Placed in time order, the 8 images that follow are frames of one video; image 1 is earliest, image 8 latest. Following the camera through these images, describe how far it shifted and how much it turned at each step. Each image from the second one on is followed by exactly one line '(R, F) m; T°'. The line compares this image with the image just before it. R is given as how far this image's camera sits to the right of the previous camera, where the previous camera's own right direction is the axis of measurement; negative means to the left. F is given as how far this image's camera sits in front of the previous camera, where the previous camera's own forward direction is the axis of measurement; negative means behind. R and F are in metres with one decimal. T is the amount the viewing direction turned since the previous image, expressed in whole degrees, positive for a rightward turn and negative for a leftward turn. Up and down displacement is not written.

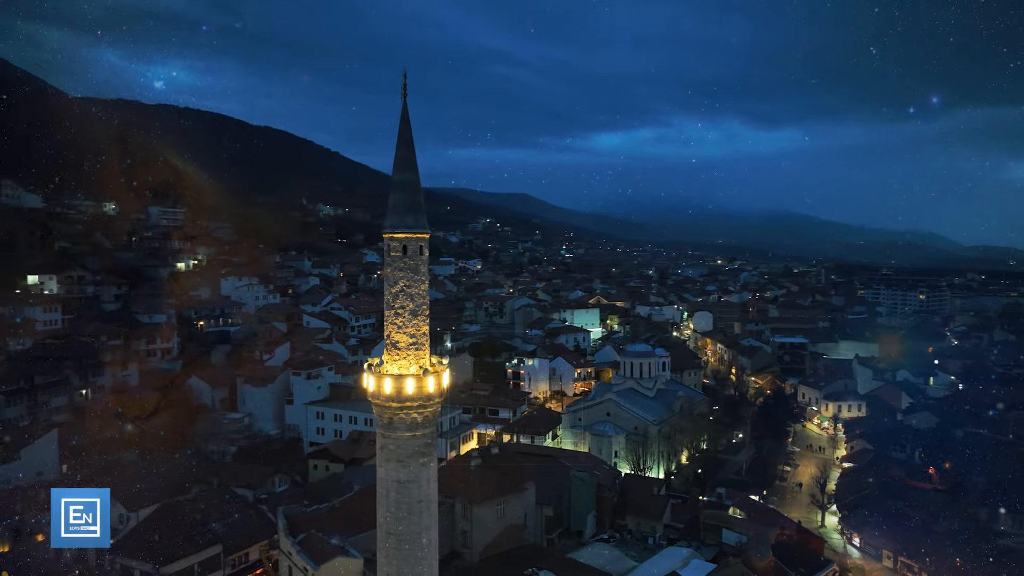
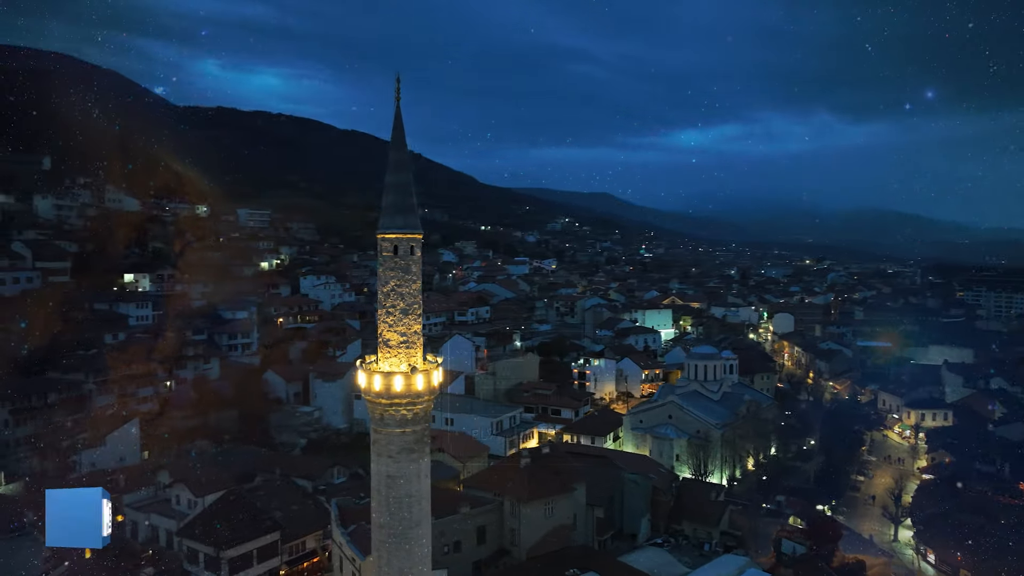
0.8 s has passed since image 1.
(+0.5, 0.0) m; -6°
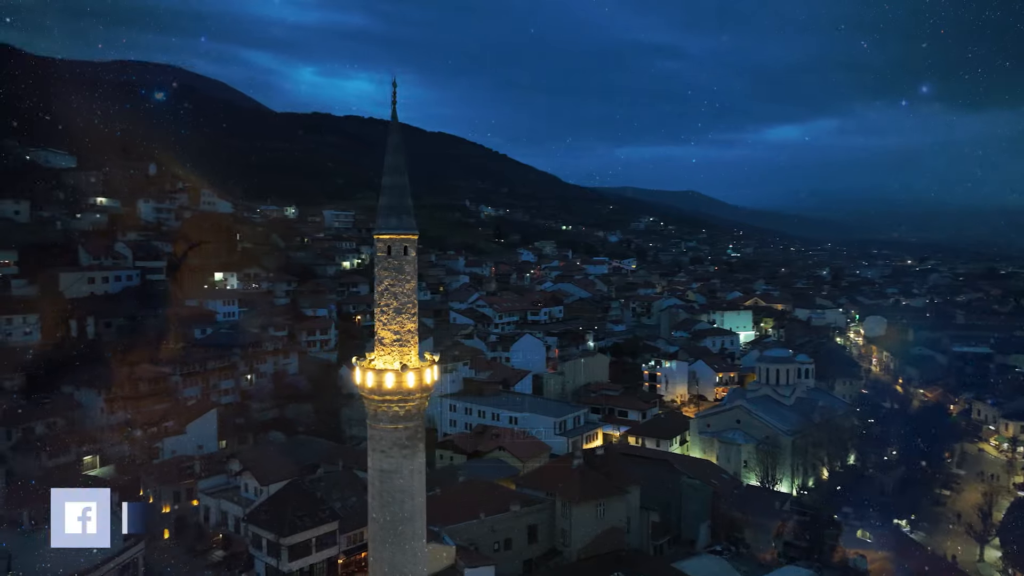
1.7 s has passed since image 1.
(+0.6, 0.0) m; -7°
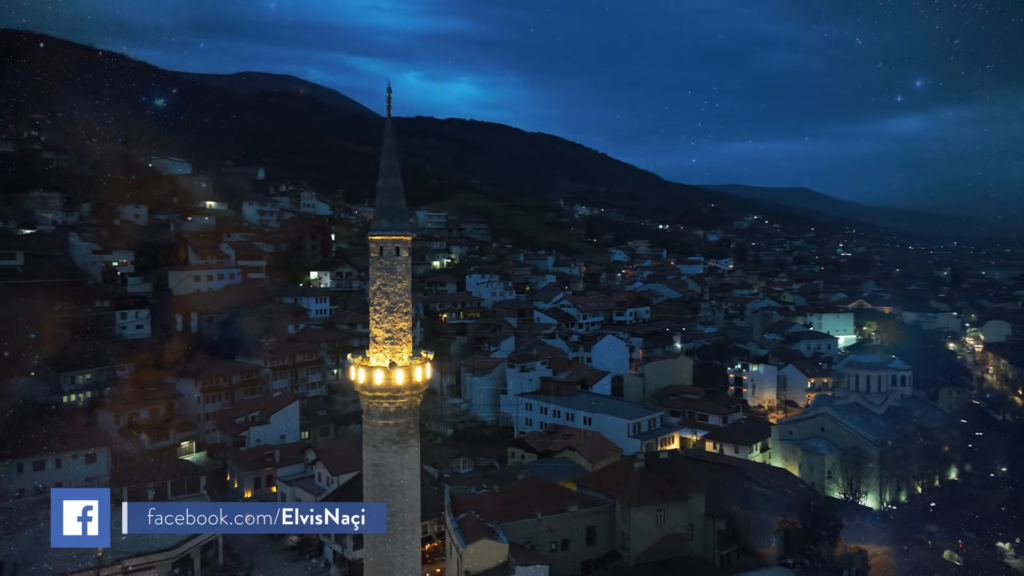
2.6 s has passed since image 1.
(+0.7, 0.0) m; -8°
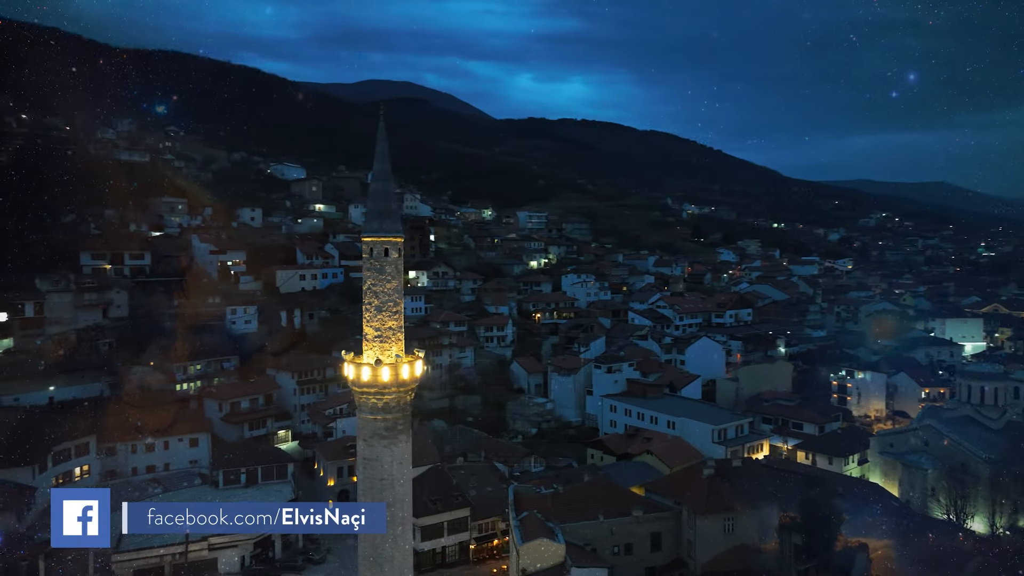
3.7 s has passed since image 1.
(+0.8, 0.0) m; -9°
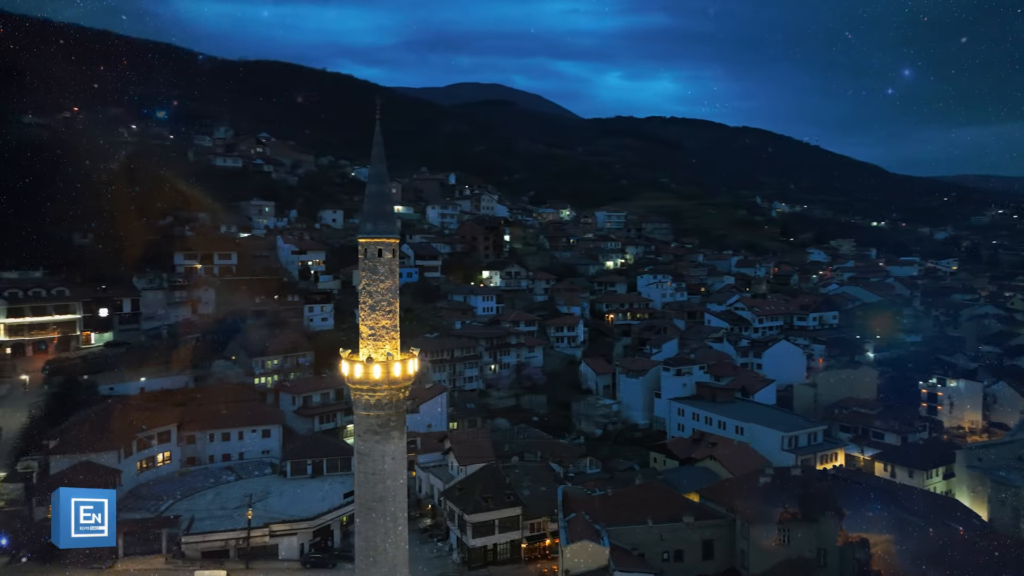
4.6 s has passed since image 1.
(+0.6, 0.0) m; -7°
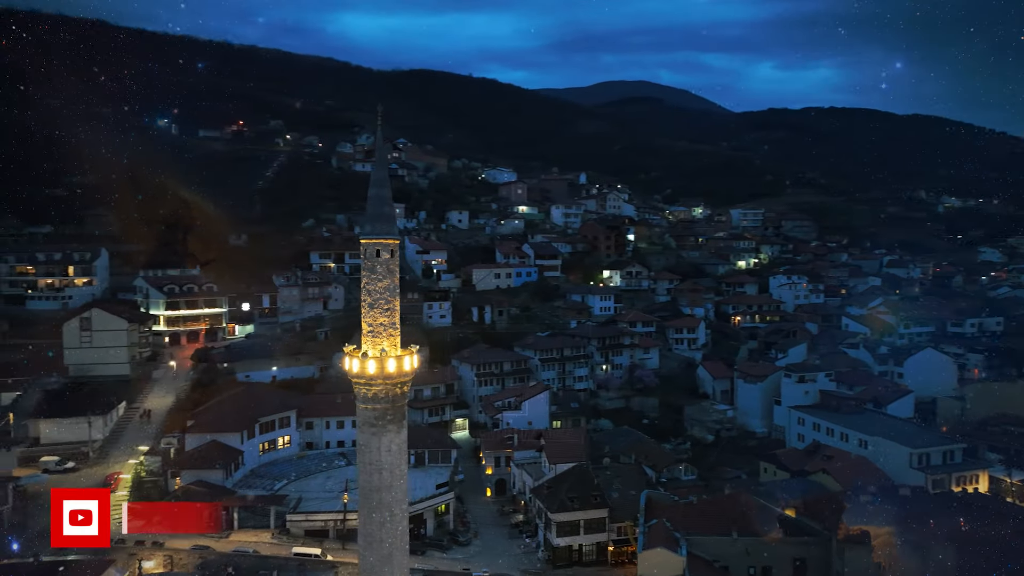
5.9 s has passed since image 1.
(+1.0, +0.1) m; -11°
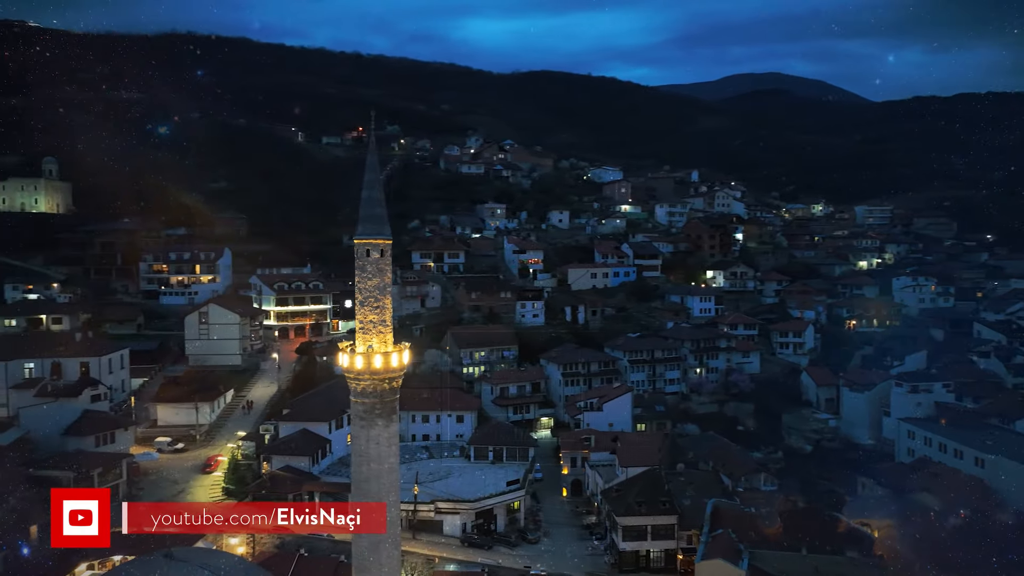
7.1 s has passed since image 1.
(+1.0, +0.1) m; -10°
